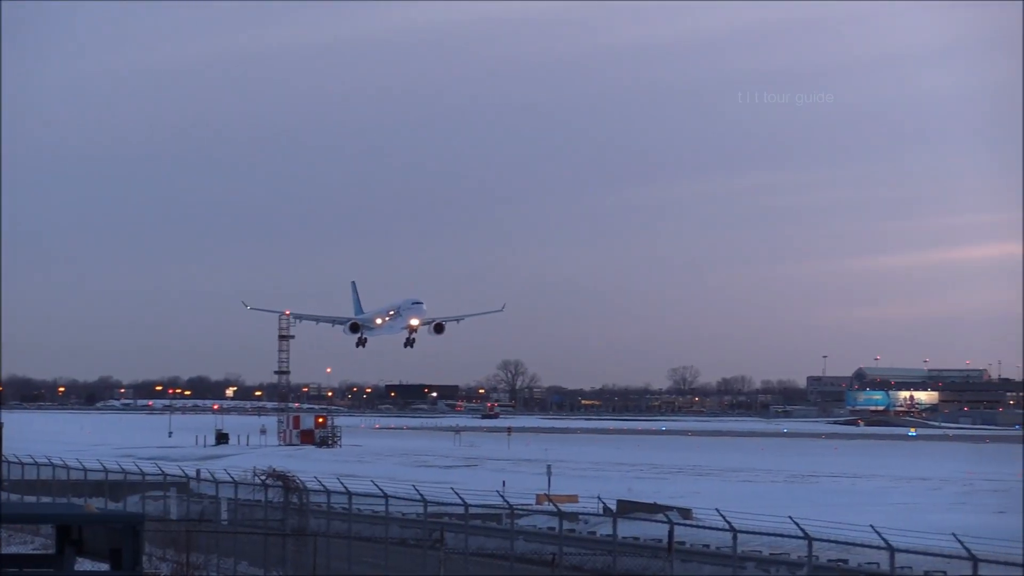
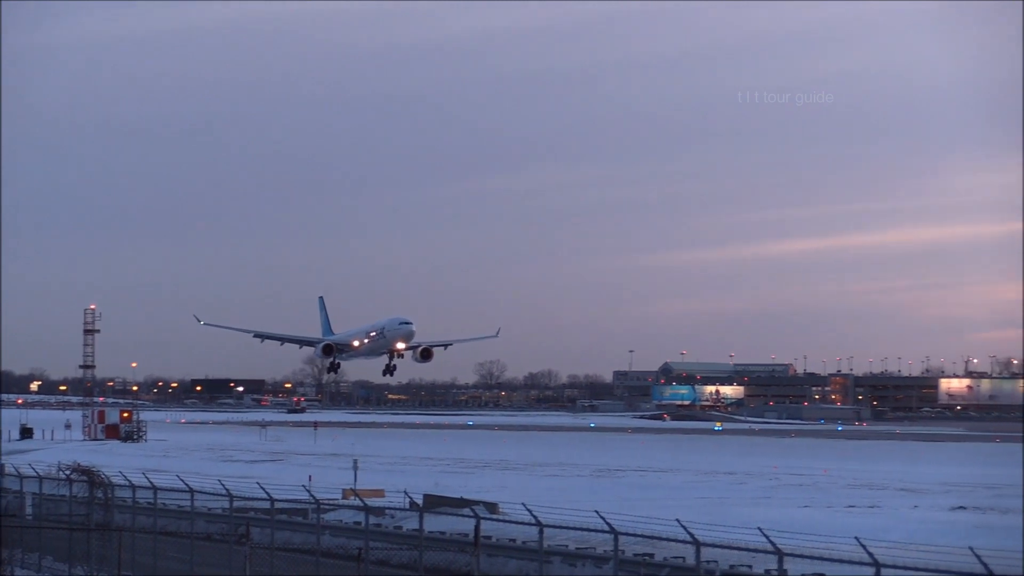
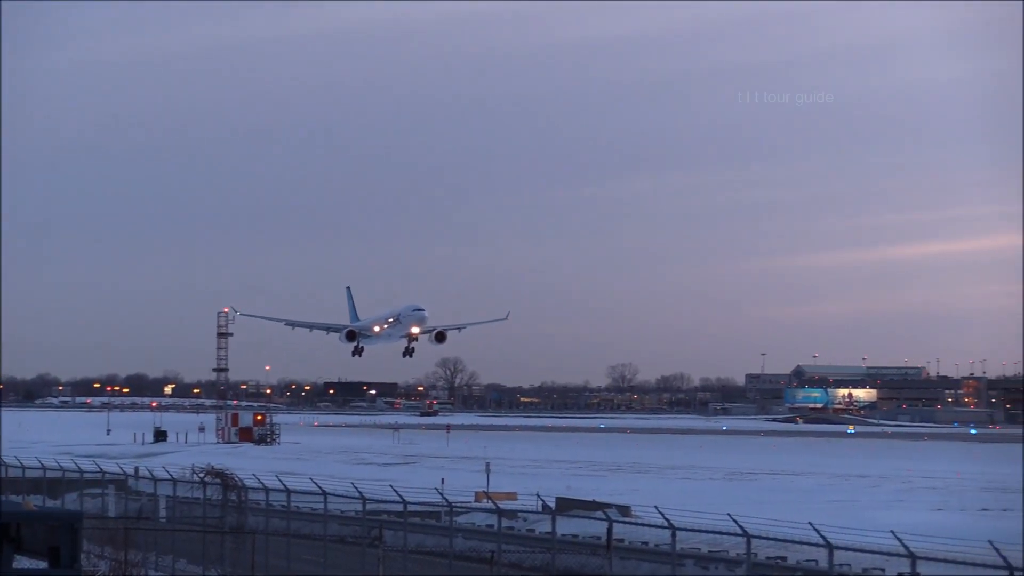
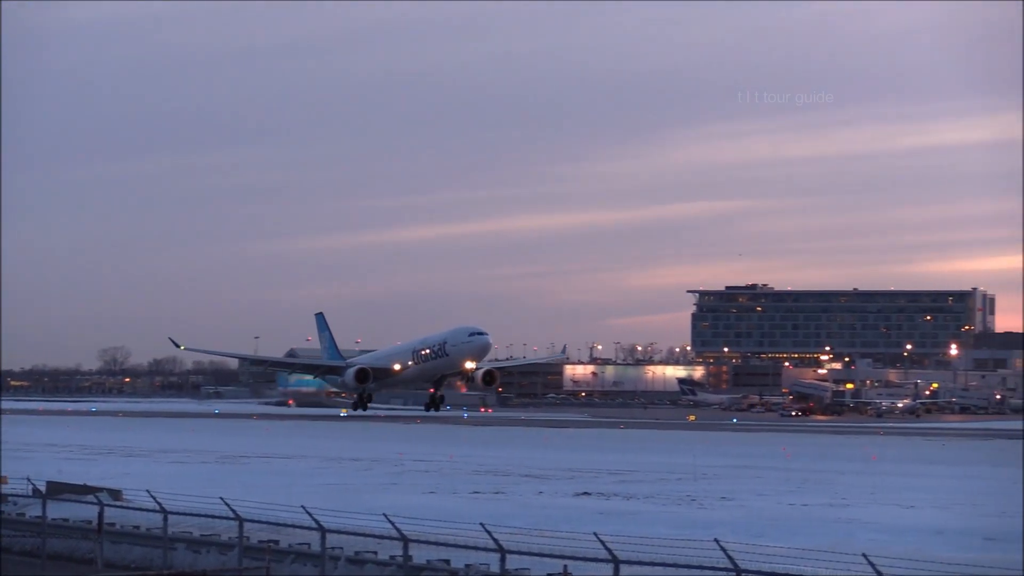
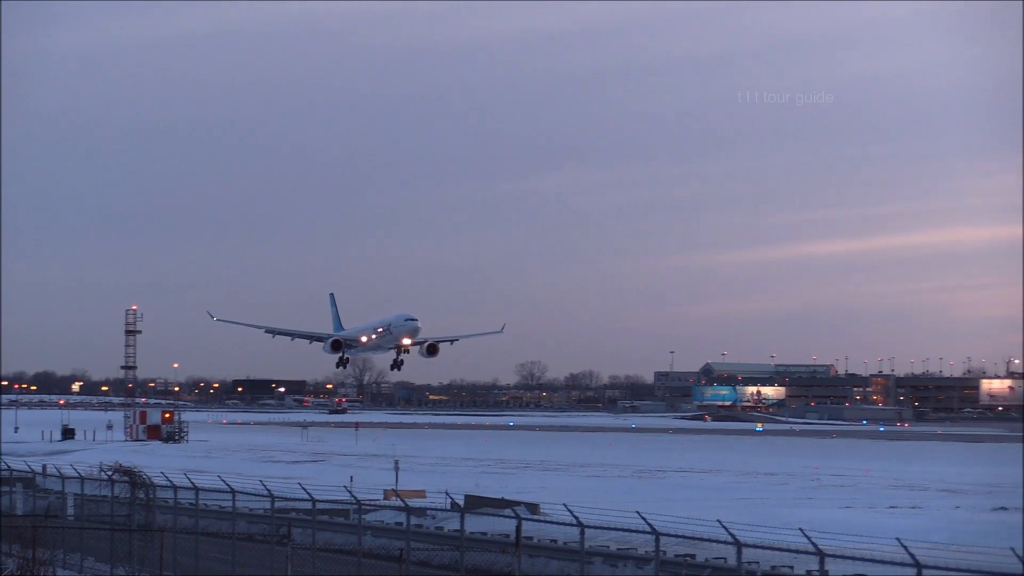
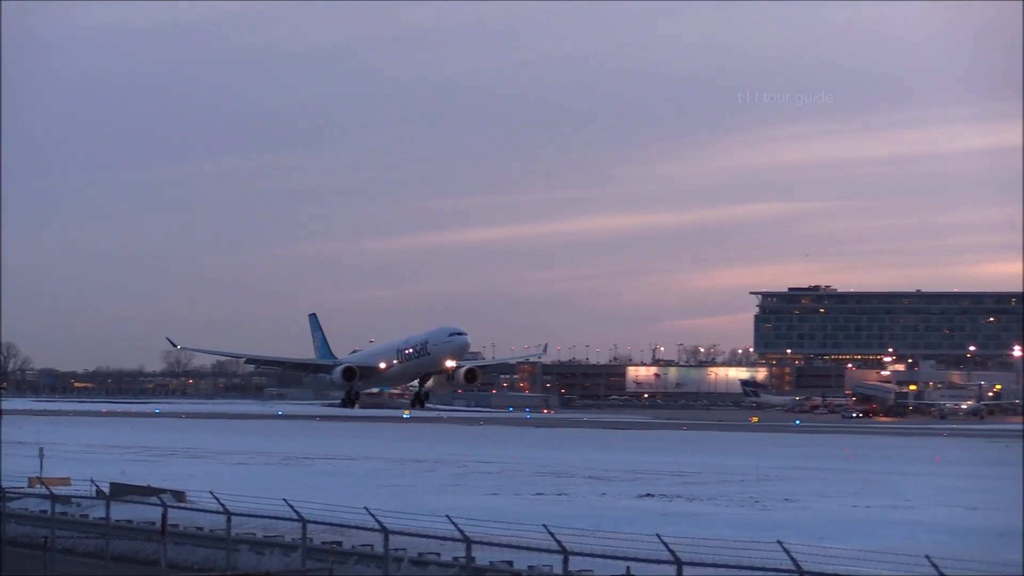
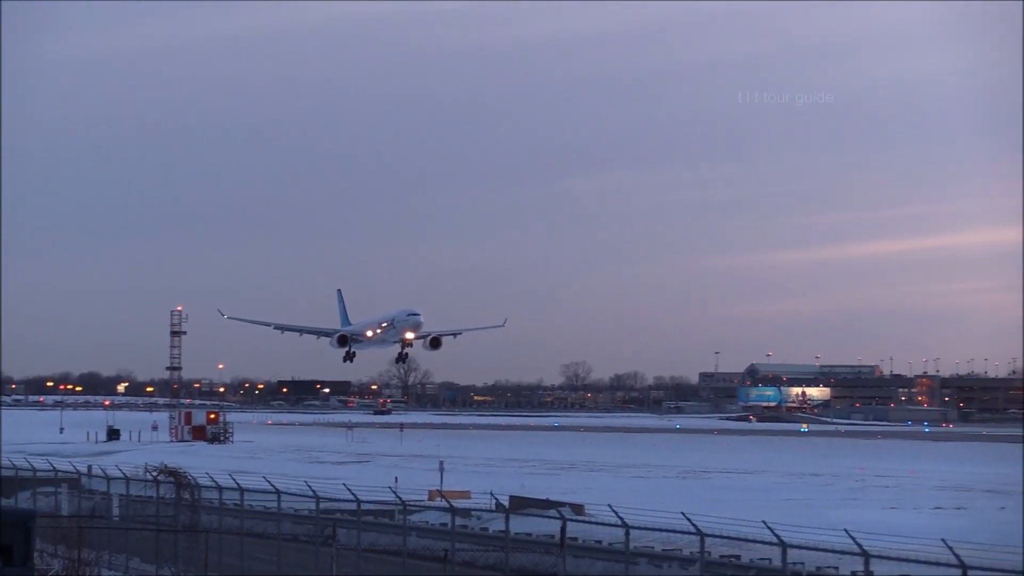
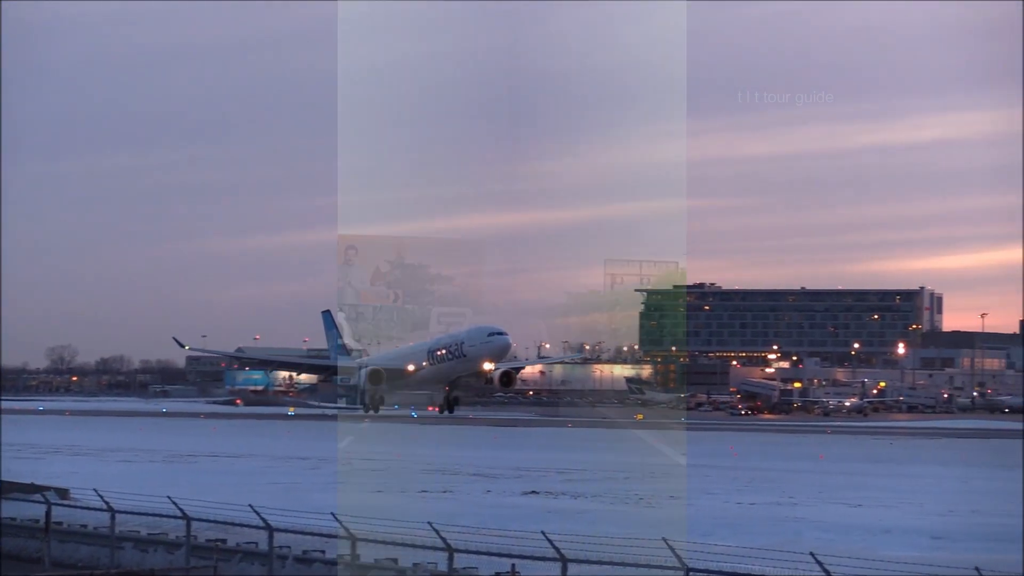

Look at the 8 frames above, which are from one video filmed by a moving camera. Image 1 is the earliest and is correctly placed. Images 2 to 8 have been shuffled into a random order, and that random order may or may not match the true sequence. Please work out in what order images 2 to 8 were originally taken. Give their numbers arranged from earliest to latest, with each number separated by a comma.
3, 7, 5, 2, 6, 4, 8
